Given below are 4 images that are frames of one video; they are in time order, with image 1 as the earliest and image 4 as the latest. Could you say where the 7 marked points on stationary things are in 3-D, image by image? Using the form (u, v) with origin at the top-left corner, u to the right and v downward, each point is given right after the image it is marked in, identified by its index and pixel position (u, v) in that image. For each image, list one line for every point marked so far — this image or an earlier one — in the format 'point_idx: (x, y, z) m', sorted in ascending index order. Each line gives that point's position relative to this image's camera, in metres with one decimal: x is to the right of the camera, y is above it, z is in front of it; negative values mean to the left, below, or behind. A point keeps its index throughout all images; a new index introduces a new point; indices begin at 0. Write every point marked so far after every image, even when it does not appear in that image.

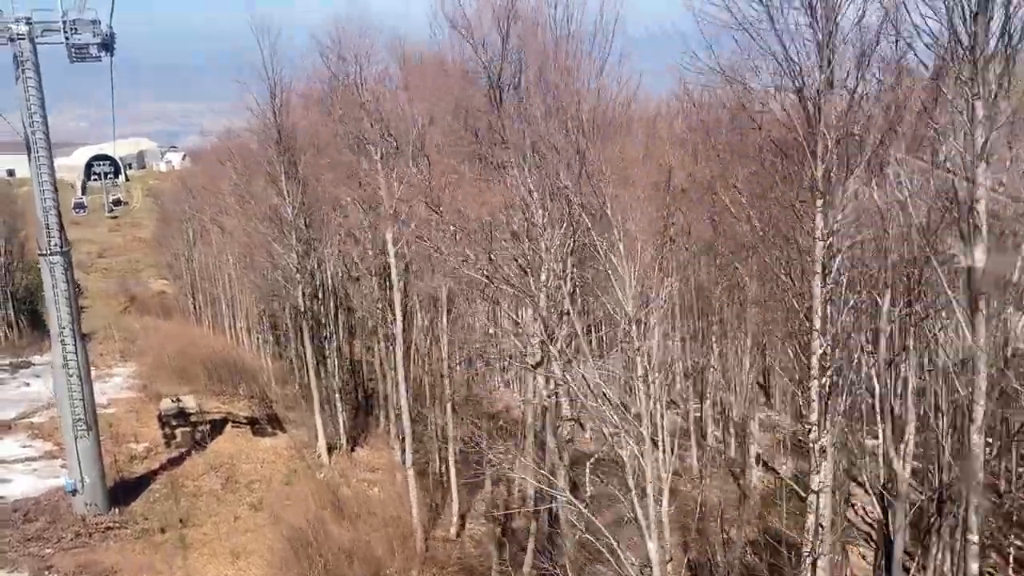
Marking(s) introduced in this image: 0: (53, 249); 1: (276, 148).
0: (-6.8, +0.6, +14.2) m
1: (-4.2, +2.5, +17.1) m
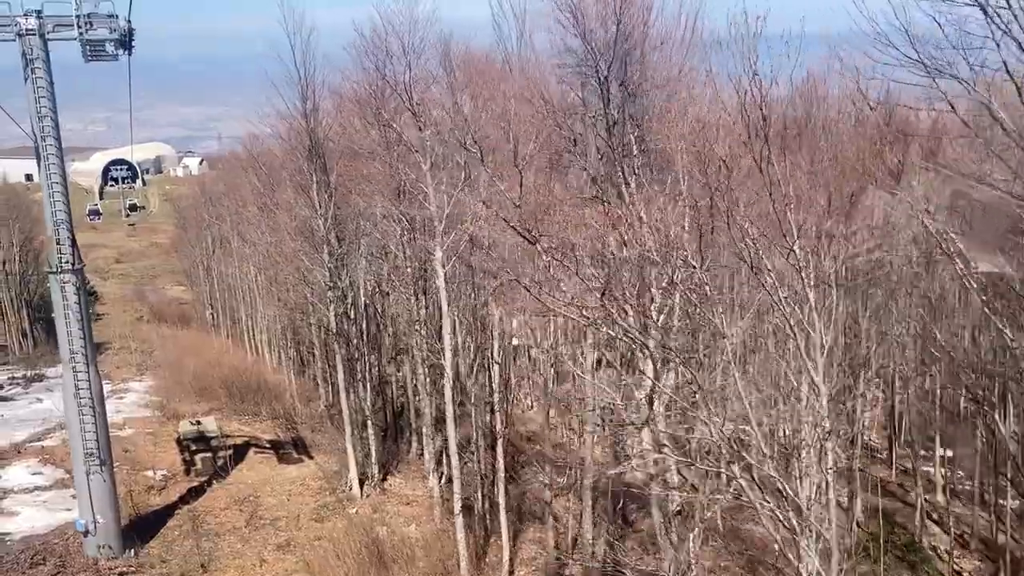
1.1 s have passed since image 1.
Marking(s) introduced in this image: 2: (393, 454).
0: (-6.0, +0.3, +12.8) m
1: (-3.4, +2.2, +15.7) m
2: (-2.5, -3.4, +19.7) m
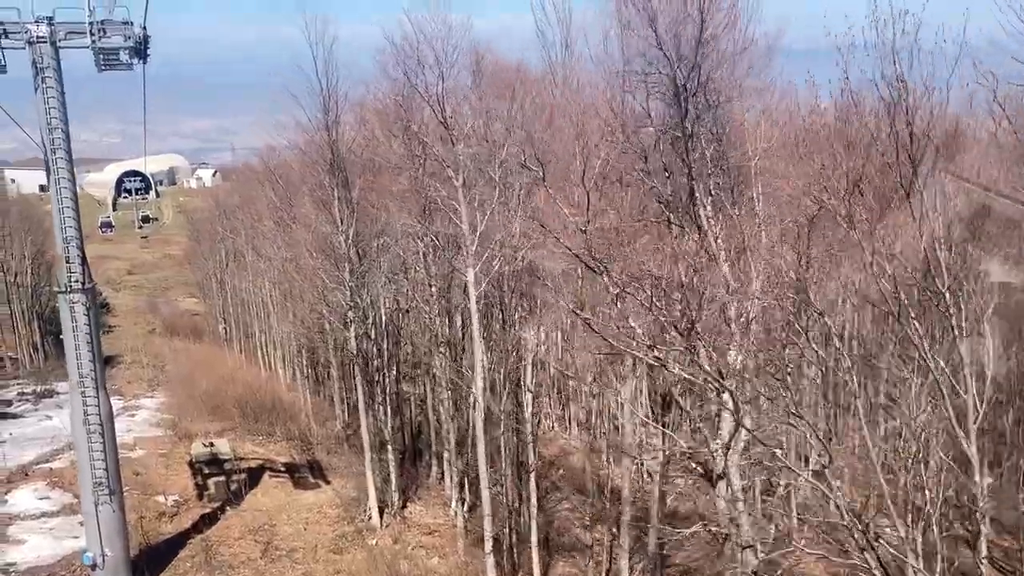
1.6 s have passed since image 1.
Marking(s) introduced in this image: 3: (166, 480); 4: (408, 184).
0: (-5.6, 0.0, +12.2) m
1: (-2.9, +1.9, +15.1) m
2: (-2.0, -3.8, +19.0) m
3: (-6.7, -3.7, +18.4) m
4: (-1.5, +1.5, +13.5) m
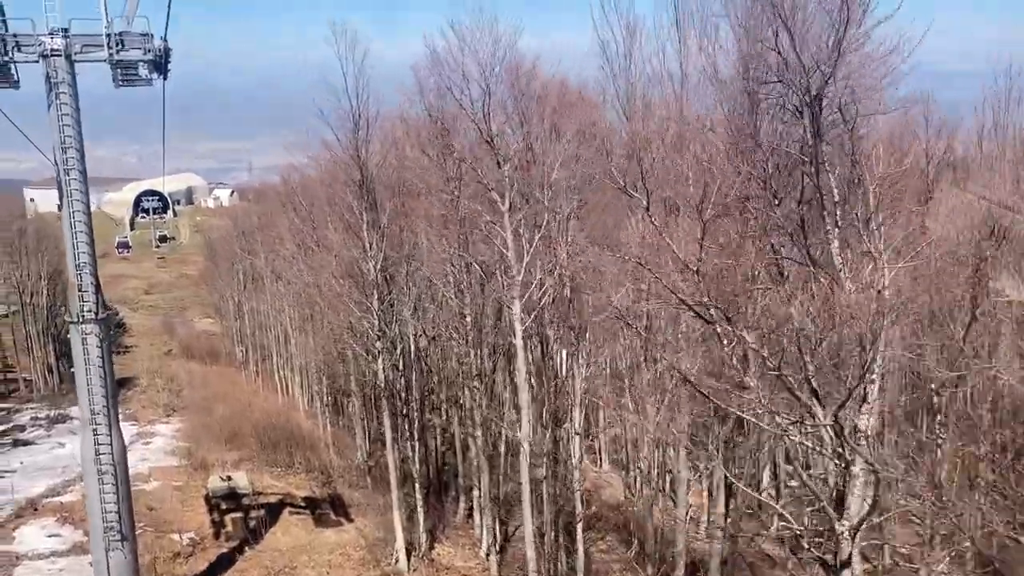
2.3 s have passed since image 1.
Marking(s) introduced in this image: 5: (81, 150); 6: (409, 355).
0: (-5.1, -0.3, +11.4) m
1: (-2.3, +1.4, +14.2) m
2: (-1.4, -4.3, +18.0) m
3: (-6.1, -4.2, +17.5) m
4: (-0.9, +1.1, +12.6) m
5: (-5.1, +1.6, +11.2) m
6: (-1.8, -1.2, +16.6) m
